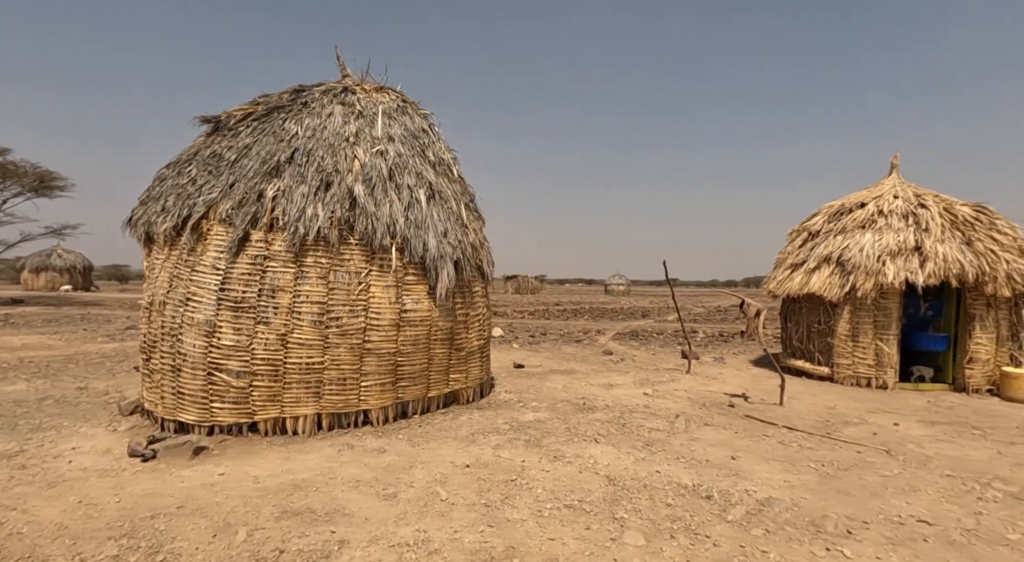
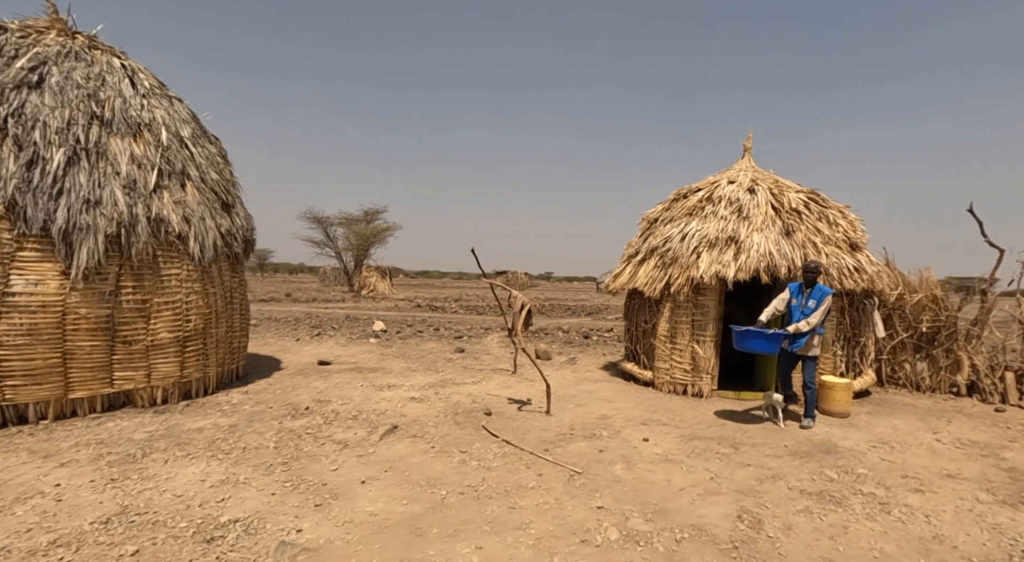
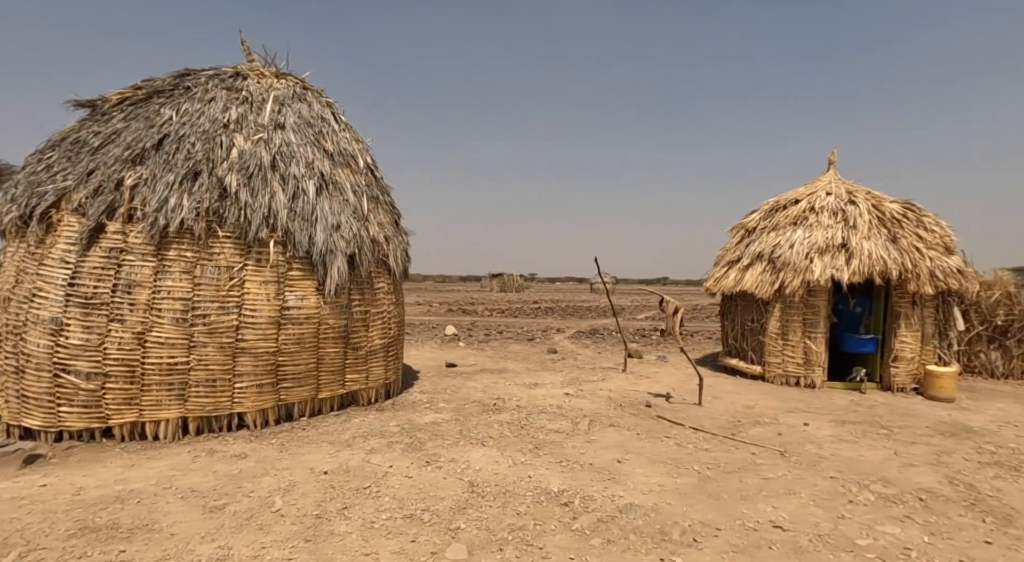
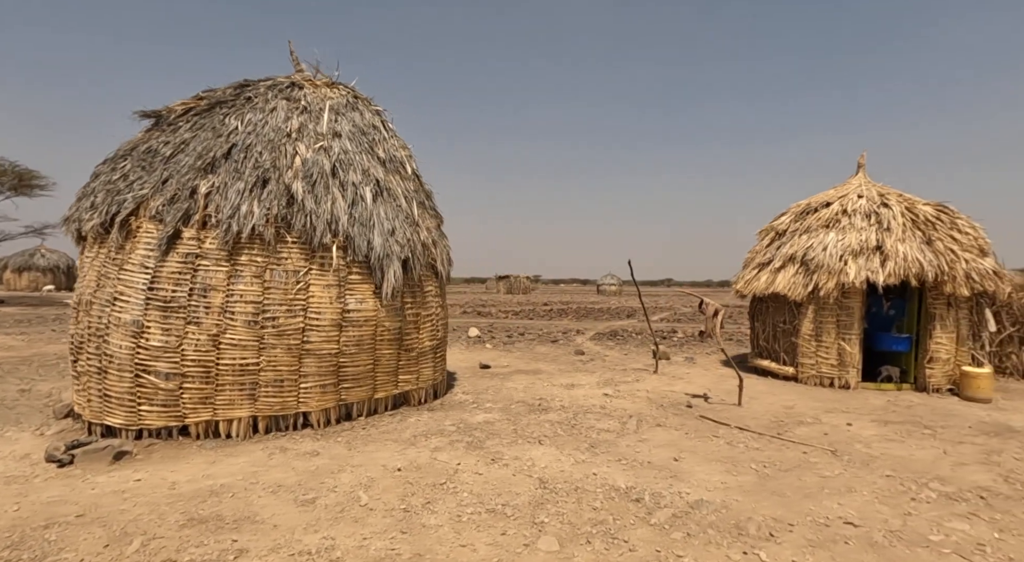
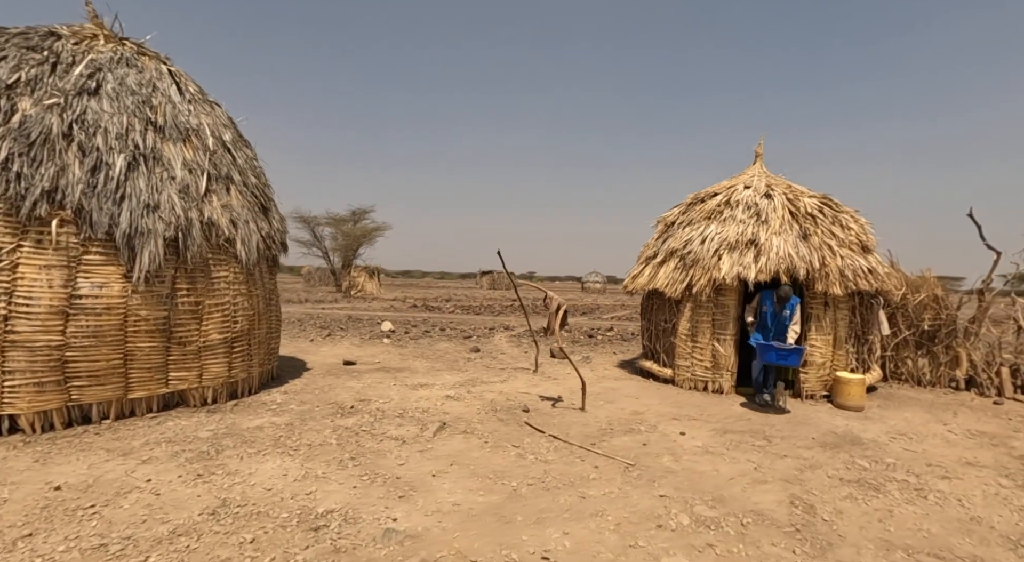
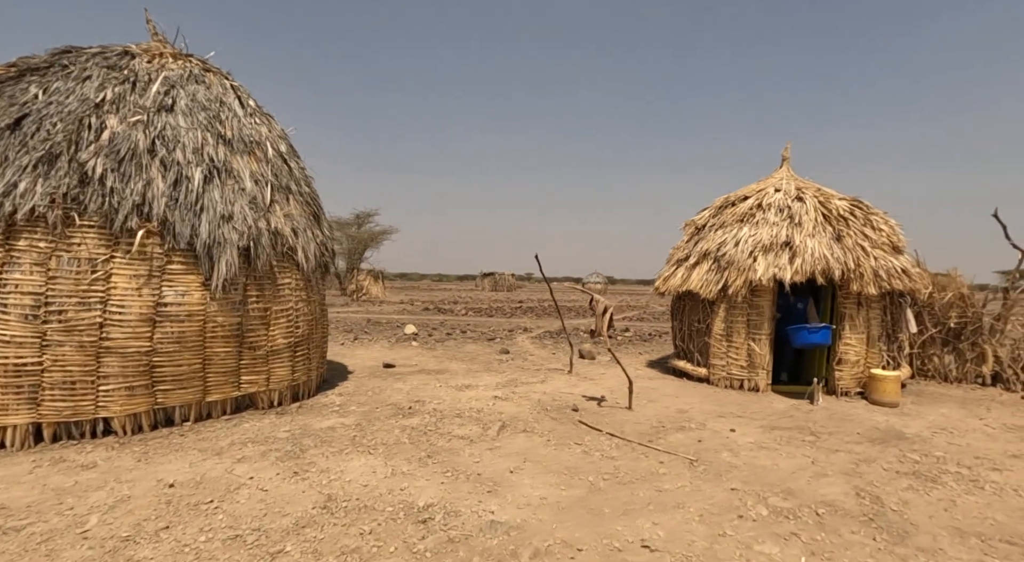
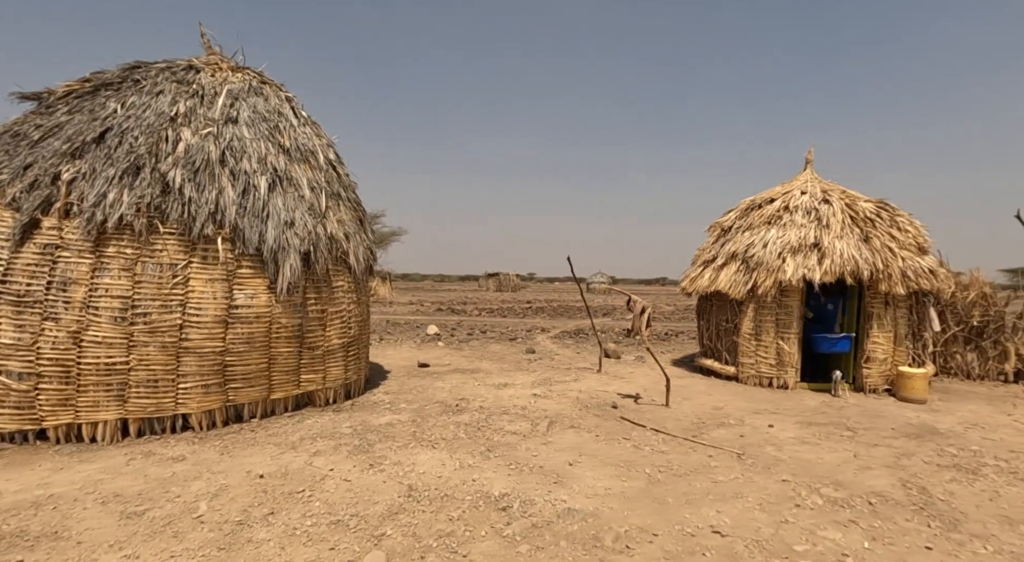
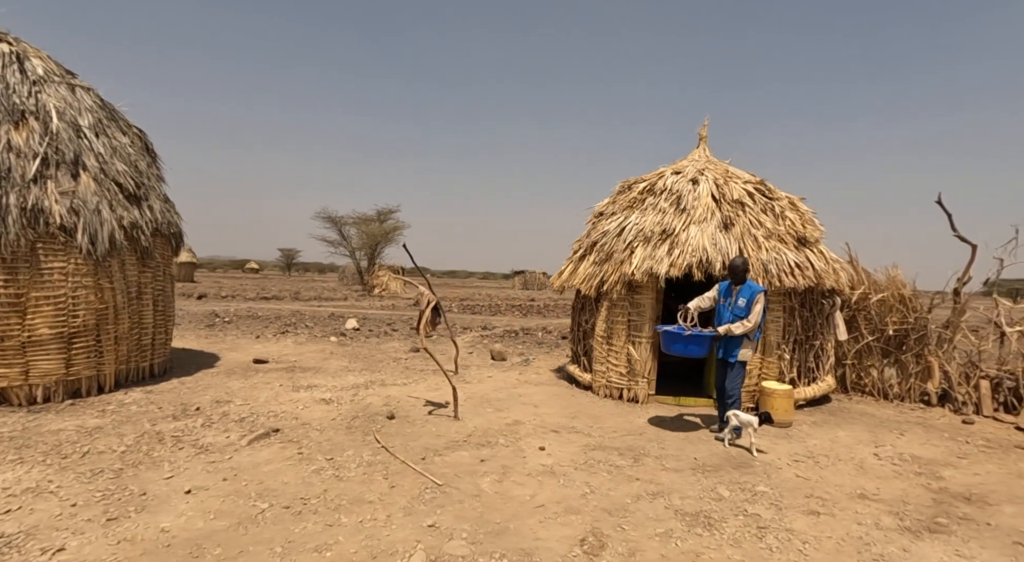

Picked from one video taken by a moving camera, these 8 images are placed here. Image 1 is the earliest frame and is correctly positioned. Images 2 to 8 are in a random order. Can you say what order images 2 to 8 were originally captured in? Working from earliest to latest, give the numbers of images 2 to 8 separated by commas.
4, 3, 7, 6, 5, 2, 8
